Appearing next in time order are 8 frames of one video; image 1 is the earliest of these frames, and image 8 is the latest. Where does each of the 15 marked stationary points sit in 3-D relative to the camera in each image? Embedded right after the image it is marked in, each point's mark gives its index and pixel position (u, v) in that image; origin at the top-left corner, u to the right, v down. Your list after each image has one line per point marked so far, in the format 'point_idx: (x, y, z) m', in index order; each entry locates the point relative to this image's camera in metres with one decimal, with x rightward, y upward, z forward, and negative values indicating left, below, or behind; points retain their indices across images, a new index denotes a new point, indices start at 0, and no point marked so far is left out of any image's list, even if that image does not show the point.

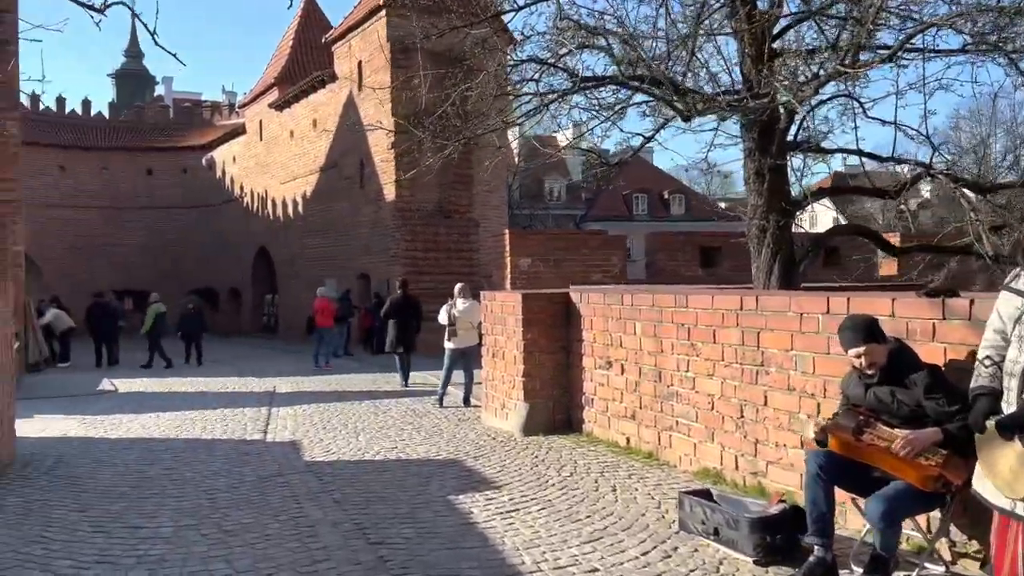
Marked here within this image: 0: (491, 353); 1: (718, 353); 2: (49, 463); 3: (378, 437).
0: (-0.2, -0.7, +8.5) m
1: (+1.4, -0.5, +5.7) m
2: (-3.9, -1.5, +7.0) m
3: (-1.3, -1.4, +8.1) m
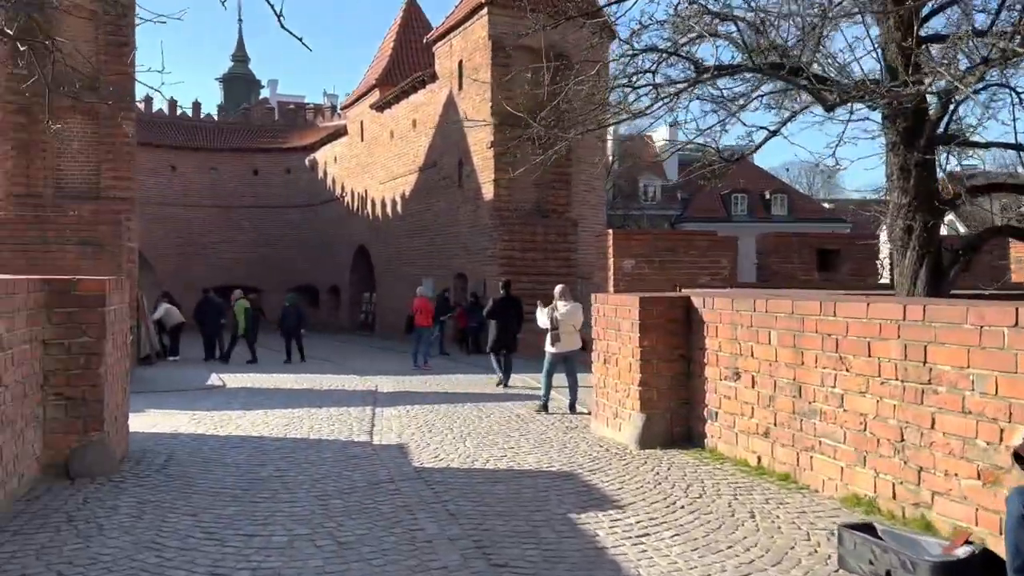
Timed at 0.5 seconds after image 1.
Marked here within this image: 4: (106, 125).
0: (+0.9, -0.7, +8.1) m
1: (+2.2, -0.5, +5.1) m
2: (-2.9, -1.4, +7.0) m
3: (-0.3, -1.4, +7.7) m
4: (-8.7, +3.5, +17.8) m
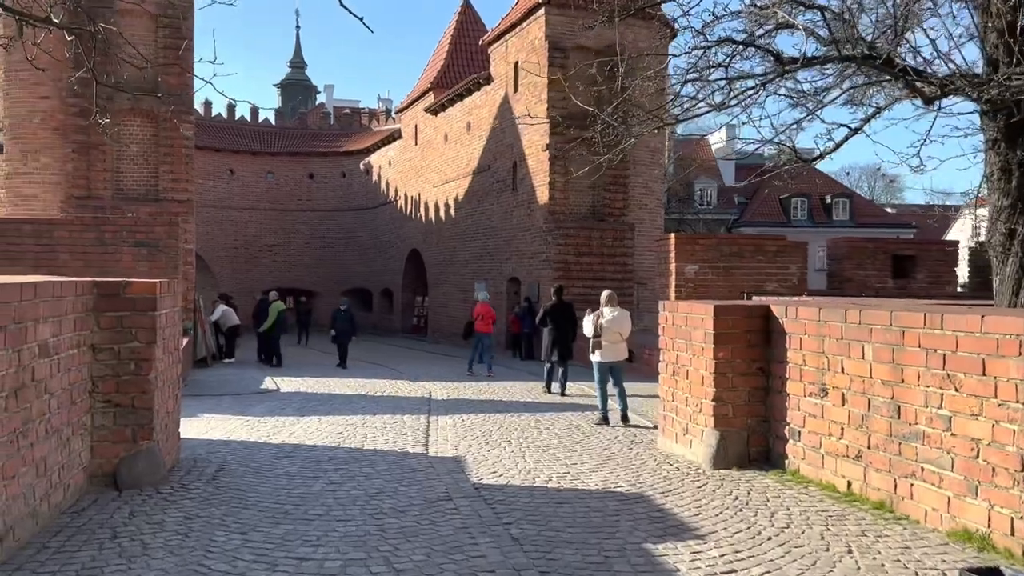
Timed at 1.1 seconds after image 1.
0: (+1.5, -0.8, +7.6) m
1: (+2.6, -0.6, +4.6) m
2: (-2.4, -1.5, +6.7) m
3: (+0.3, -1.5, +7.3) m
4: (-7.4, +3.4, +17.9) m
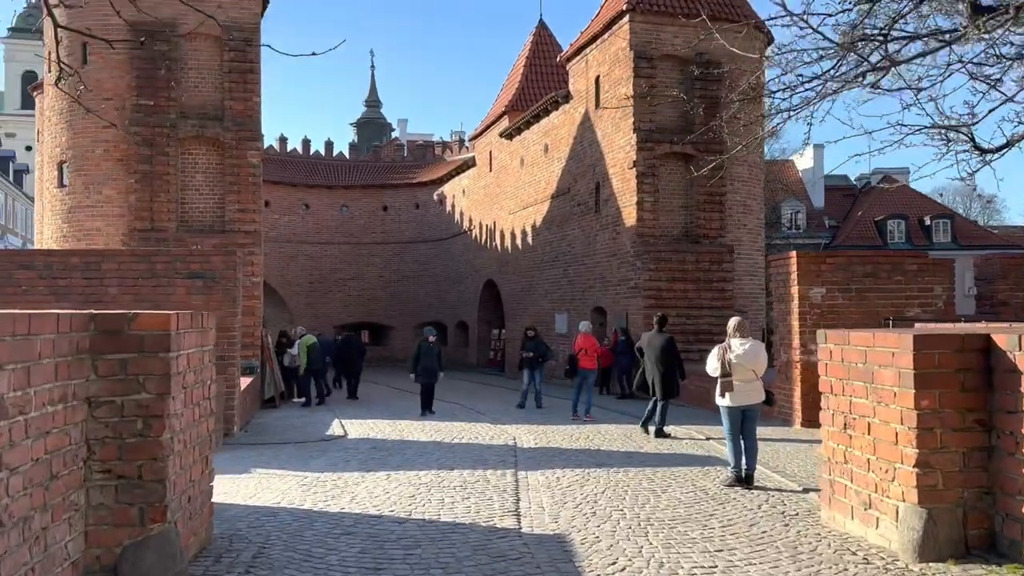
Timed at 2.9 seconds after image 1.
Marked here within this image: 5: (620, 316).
0: (+2.3, -0.9, +5.8) m
1: (+3.2, -0.6, +2.7) m
2: (-1.7, -1.7, +5.2) m
3: (+1.1, -1.7, +5.6) m
4: (-5.7, +2.7, +17.0) m
5: (+2.5, -0.6, +18.9) m
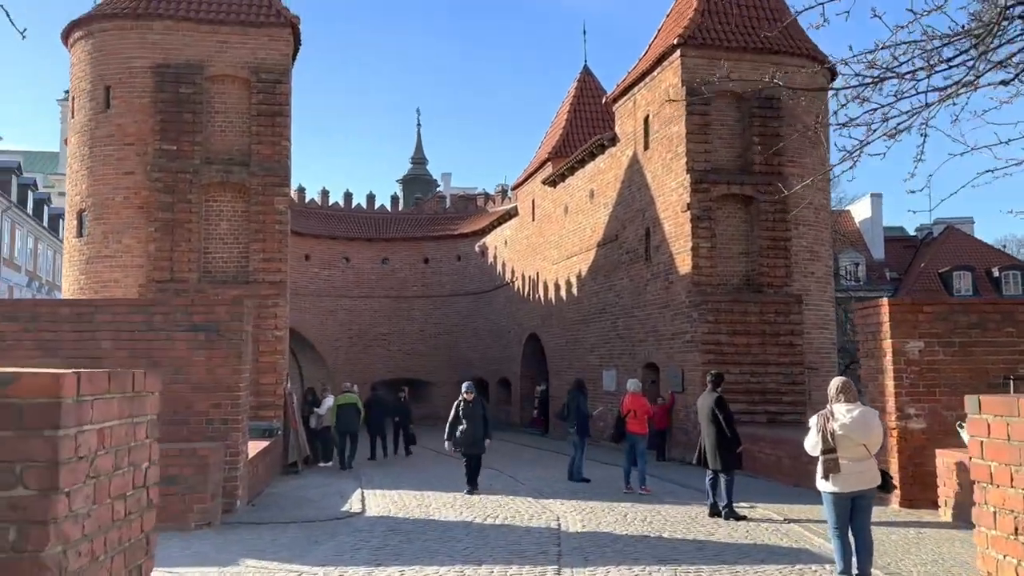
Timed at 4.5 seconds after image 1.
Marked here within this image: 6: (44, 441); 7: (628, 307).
0: (+2.5, -1.2, +4.2) m
1: (+3.2, -0.6, +1.1) m
2: (-1.5, -1.9, +3.8) m
3: (+1.3, -1.9, +4.0) m
4: (-4.9, +1.7, +16.0) m
5: (+3.4, -1.8, +17.2) m
6: (-1.8, -0.6, +3.2) m
7: (+2.8, -0.5, +20.0) m
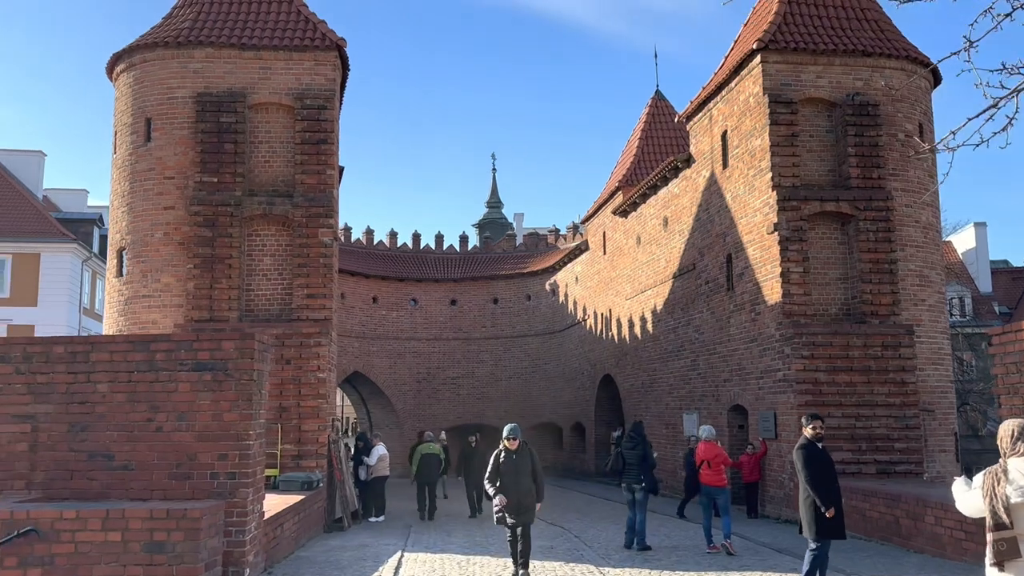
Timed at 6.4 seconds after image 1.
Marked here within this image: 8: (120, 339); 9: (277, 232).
0: (+2.5, -1.1, +2.3) m
1: (+2.9, -0.4, -0.8) m
2: (-1.5, -1.9, +2.2) m
3: (+1.3, -1.8, +2.2) m
4: (-3.8, +1.0, +14.9) m
5: (+4.7, -2.3, +15.2) m
6: (-1.9, -0.5, +1.8) m
7: (+4.3, -1.2, +18.0) m
8: (-4.0, -0.5, +8.5) m
9: (-4.3, +1.0, +15.2) m
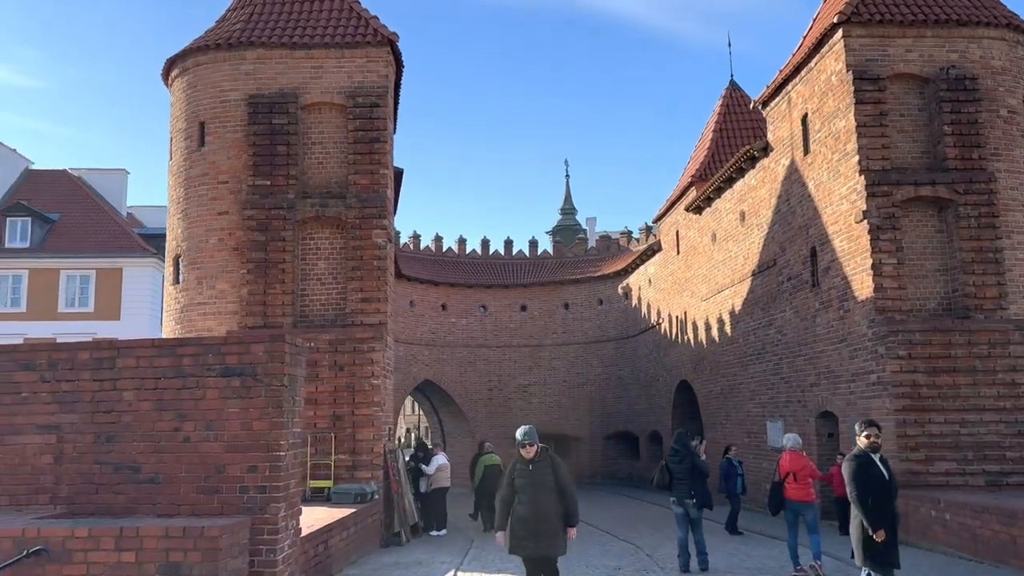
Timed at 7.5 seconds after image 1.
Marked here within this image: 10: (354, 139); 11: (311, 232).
0: (+2.3, -0.9, +1.2) m
1: (+2.5, -0.1, -1.9) m
2: (-1.6, -1.8, +1.5) m
3: (+1.2, -1.7, +1.2) m
4: (-2.7, +0.9, +14.4) m
5: (+5.8, -2.3, +13.8) m
6: (-2.1, -0.4, +1.1) m
7: (+5.7, -1.2, +16.7) m
8: (-3.5, -0.5, +8.0) m
9: (-3.2, +0.9, +14.7) m
10: (-2.8, +2.6, +14.7) m
11: (-3.6, +1.0, +14.7) m
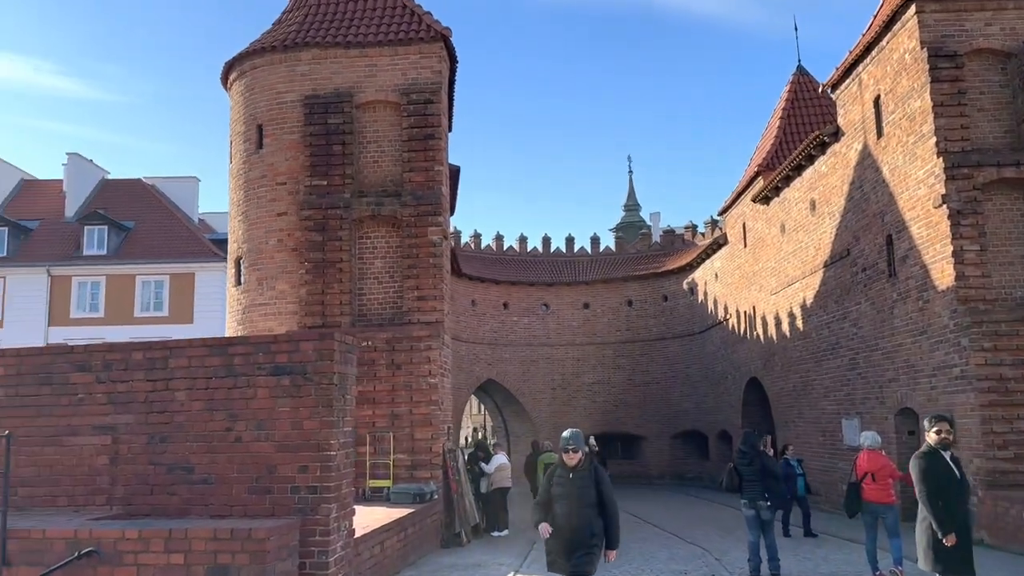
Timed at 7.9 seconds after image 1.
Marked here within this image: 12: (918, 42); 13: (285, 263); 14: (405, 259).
0: (+2.3, -0.8, +0.7) m
1: (+2.2, -0.1, -2.4) m
2: (-1.6, -1.8, +1.4) m
3: (+1.2, -1.6, +0.8) m
4: (-1.8, +0.9, +14.3) m
5: (+6.7, -2.1, +13.0) m
6: (-2.1, -0.4, +0.9) m
7: (+6.8, -1.0, +15.9) m
8: (-3.0, -0.5, +8.0) m
9: (-2.2, +1.0, +14.6) m
10: (-1.8, +2.7, +14.6) m
11: (-2.6, +1.0, +14.6) m
12: (+6.6, +4.0, +13.5) m
13: (-4.0, +0.4, +14.7) m
14: (-1.8, +0.5, +14.2) m
